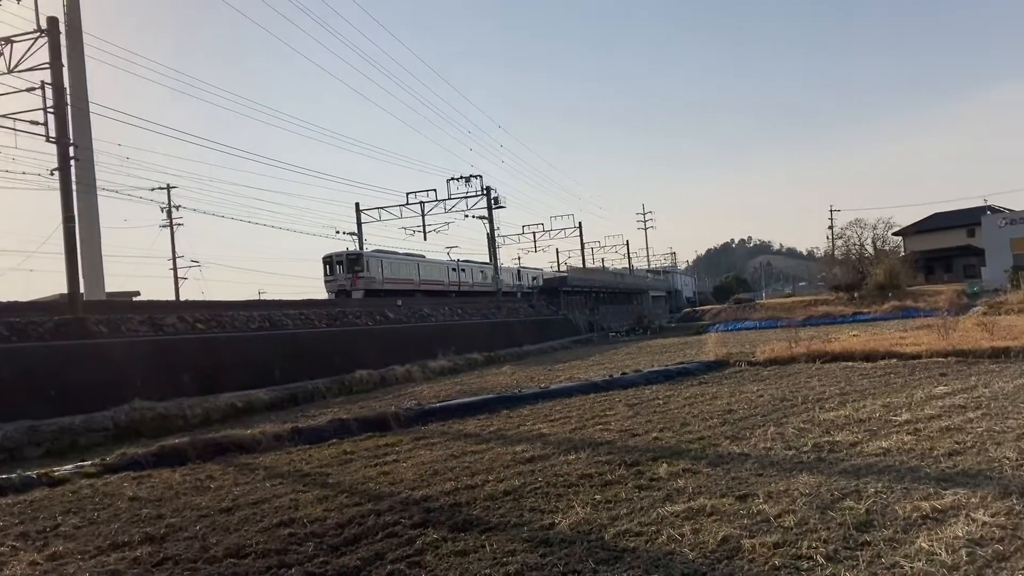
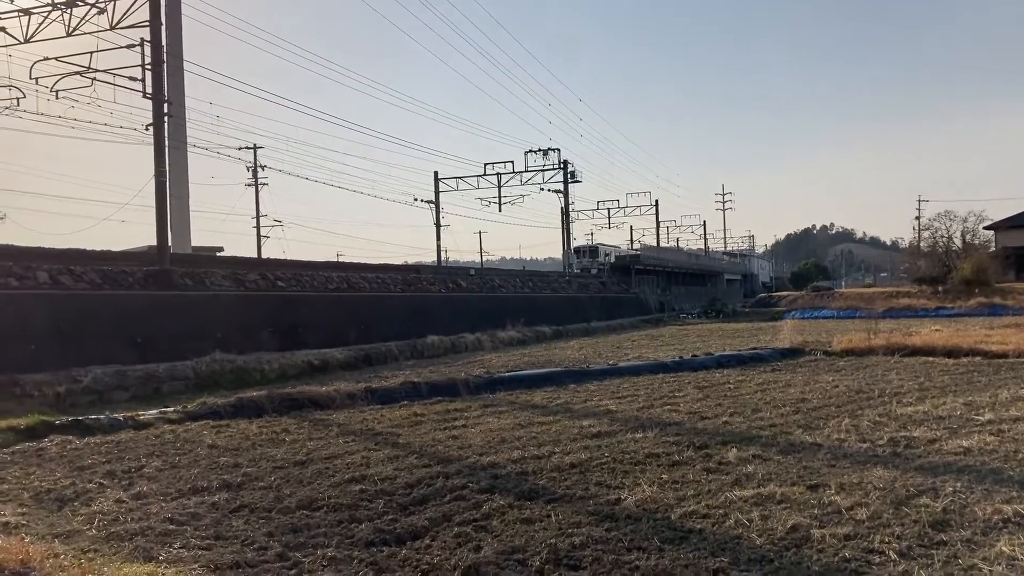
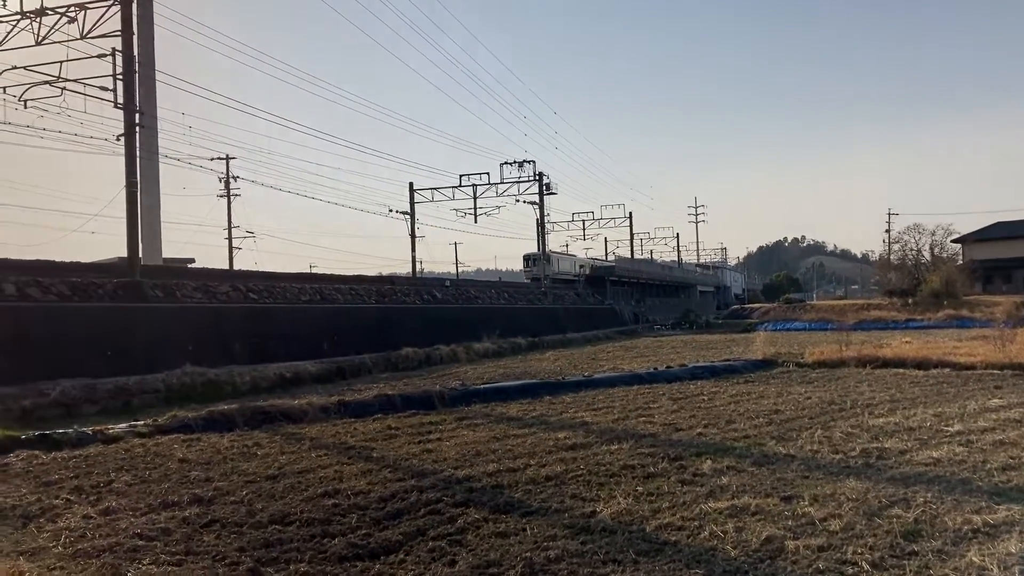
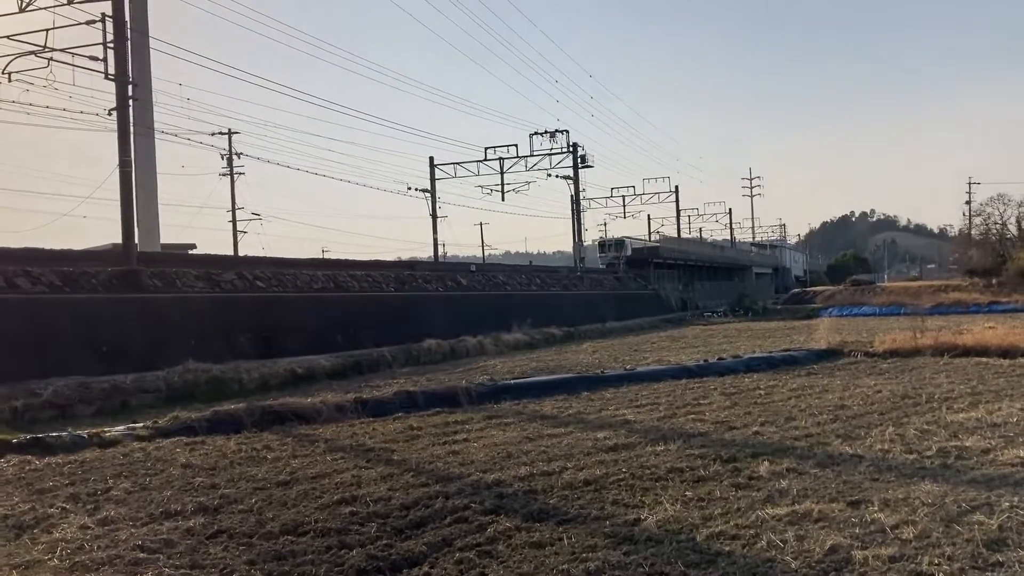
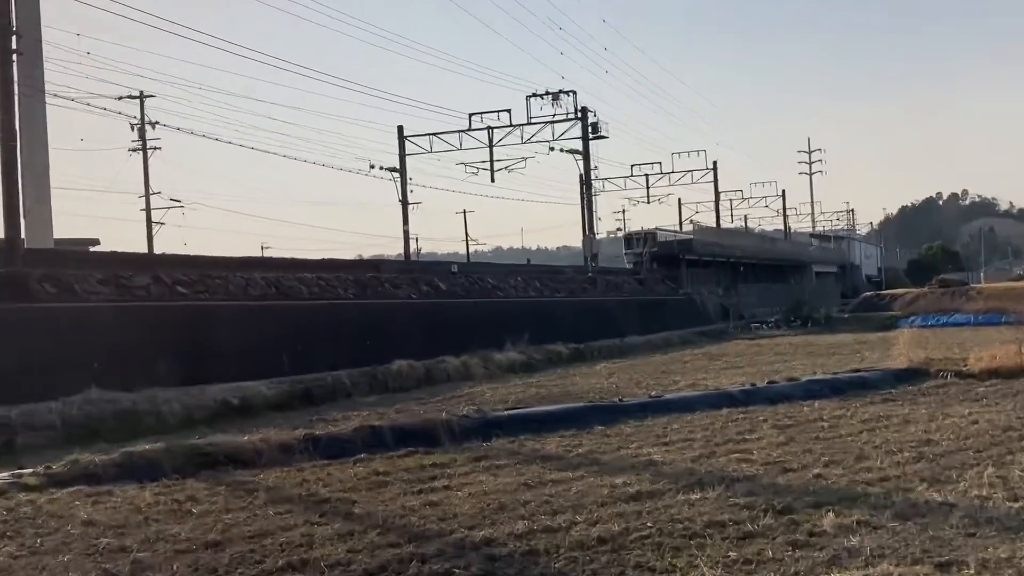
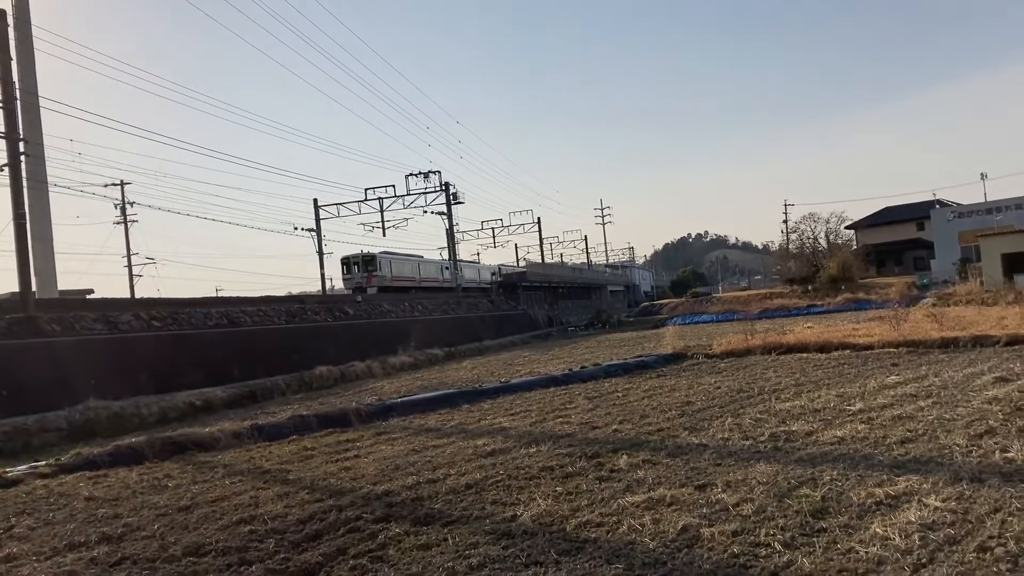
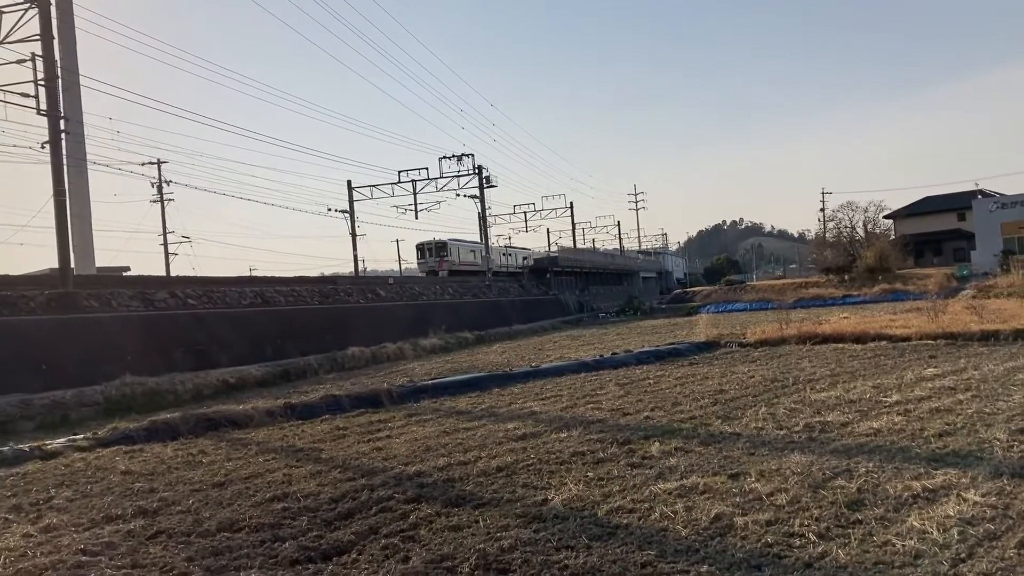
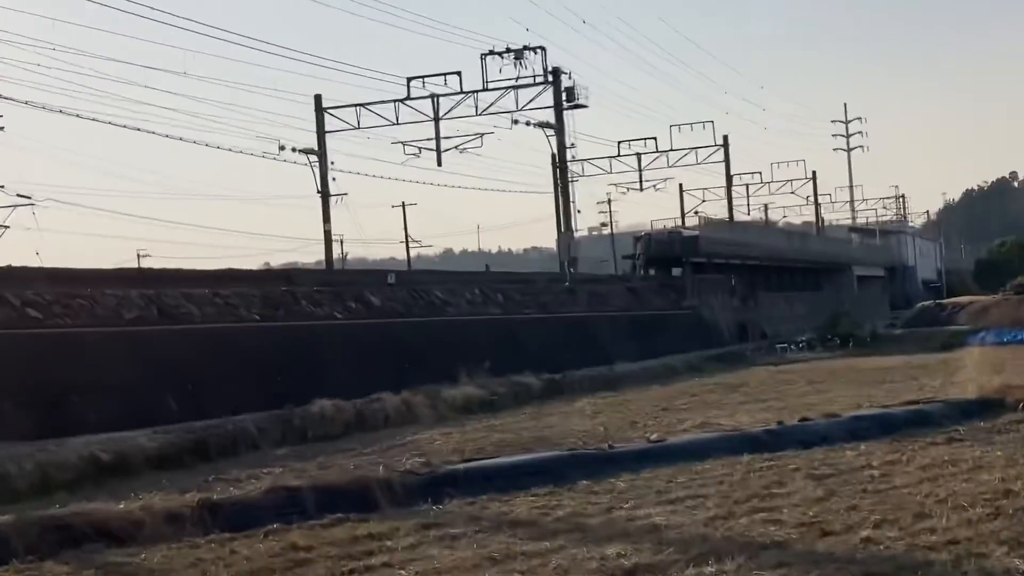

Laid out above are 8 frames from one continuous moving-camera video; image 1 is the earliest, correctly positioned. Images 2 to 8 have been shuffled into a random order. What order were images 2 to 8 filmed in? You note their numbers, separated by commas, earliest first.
6, 7, 3, 2, 4, 5, 8
